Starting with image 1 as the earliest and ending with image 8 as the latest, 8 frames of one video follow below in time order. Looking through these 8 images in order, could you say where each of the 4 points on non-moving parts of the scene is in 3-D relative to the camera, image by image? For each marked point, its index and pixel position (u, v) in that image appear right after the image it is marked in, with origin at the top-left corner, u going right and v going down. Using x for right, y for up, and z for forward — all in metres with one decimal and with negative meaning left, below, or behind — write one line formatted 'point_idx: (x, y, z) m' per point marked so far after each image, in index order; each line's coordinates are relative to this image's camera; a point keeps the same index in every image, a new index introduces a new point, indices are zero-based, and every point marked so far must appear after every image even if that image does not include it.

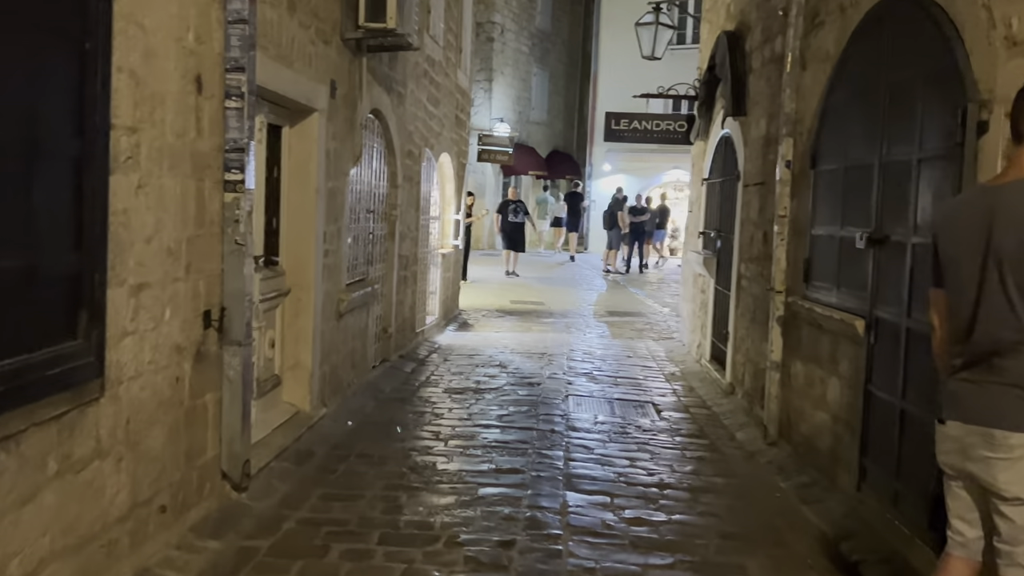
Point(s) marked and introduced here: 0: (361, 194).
0: (-1.0, +0.7, +6.4) m
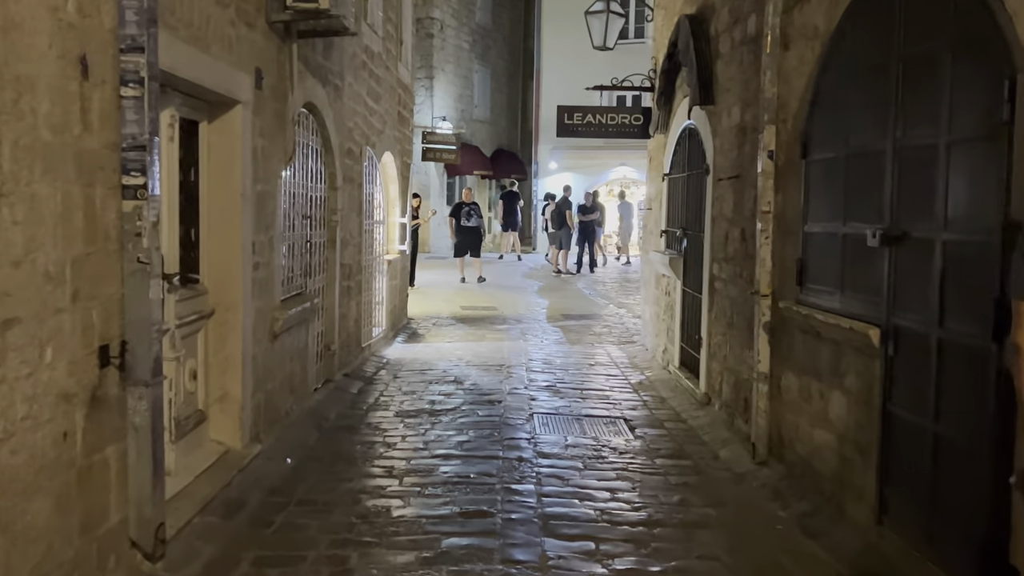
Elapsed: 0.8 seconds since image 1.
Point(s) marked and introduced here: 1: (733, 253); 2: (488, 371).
0: (-1.3, +0.6, +5.8) m
1: (+1.3, +0.2, +5.3) m
2: (-0.2, -0.7, +7.4) m
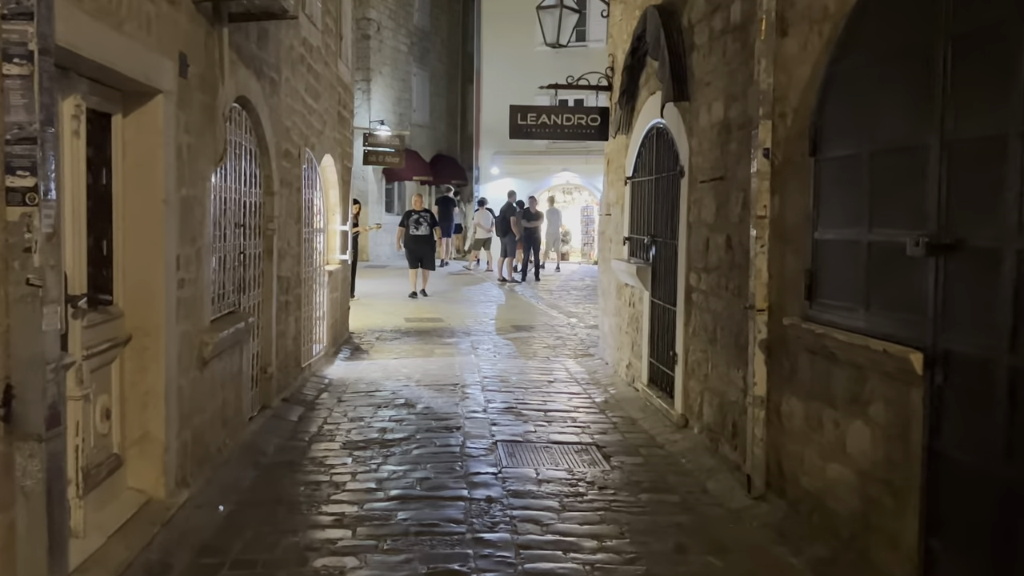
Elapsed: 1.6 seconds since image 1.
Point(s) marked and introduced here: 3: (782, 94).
0: (-1.6, +0.5, +5.1) m
1: (+1.1, +0.1, +4.9) m
2: (-0.5, -0.8, +6.8) m
3: (+1.2, +0.8, +4.0) m
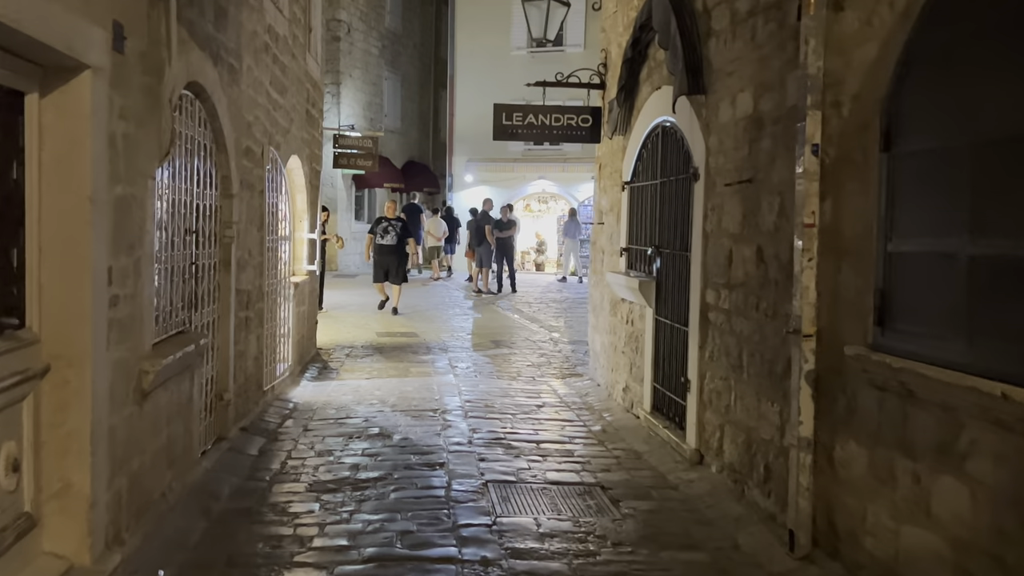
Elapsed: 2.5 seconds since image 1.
0: (-1.6, +0.4, +4.4) m
1: (+1.1, 0.0, +4.2) m
2: (-0.6, -0.9, +6.1) m
3: (+1.2, +0.8, +3.4) m
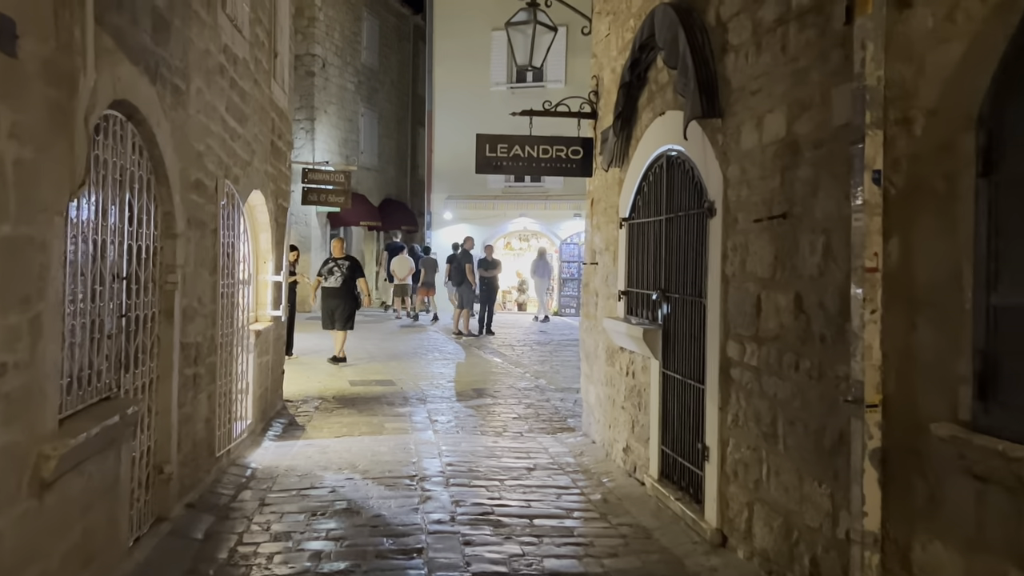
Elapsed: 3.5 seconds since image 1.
0: (-1.6, +0.2, +3.7) m
1: (+1.0, -0.2, +3.6) m
2: (-0.7, -1.2, +5.4) m
3: (+1.2, +0.6, +2.7) m
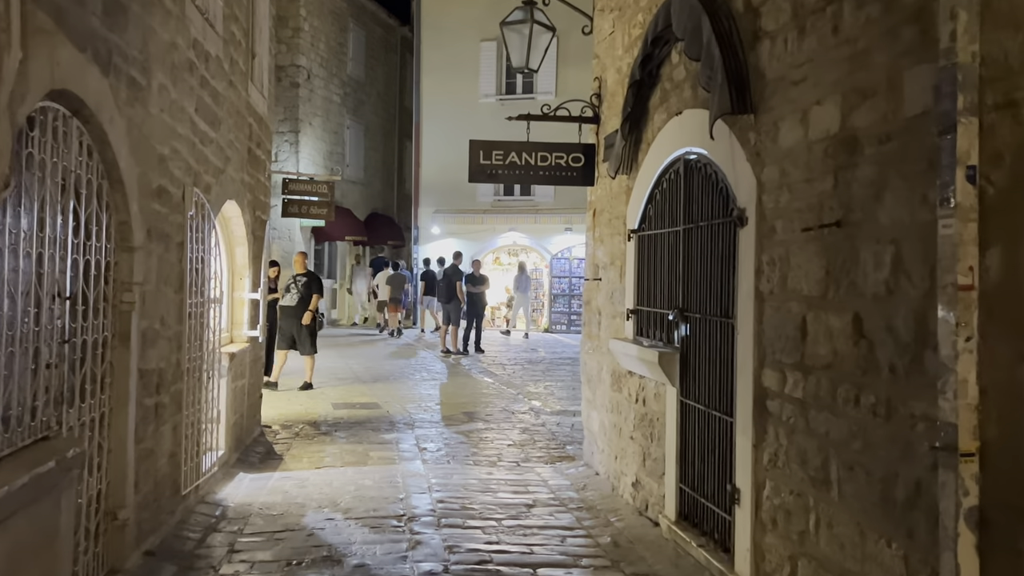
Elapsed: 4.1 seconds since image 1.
0: (-1.6, +0.1, +3.2) m
1: (+1.0, -0.2, +3.0) m
2: (-0.7, -1.3, +4.8) m
3: (+1.2, +0.5, +2.2) m
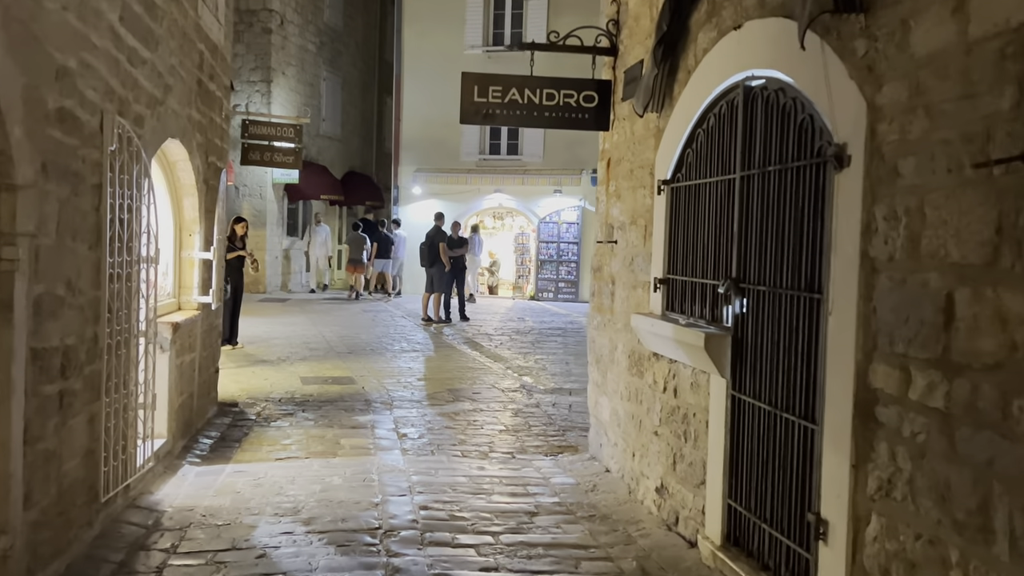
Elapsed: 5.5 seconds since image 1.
0: (-1.6, +0.2, +2.1) m
1: (+1.1, -0.2, +2.1) m
2: (-0.7, -1.1, +3.8) m
3: (+1.3, +0.6, +1.3) m
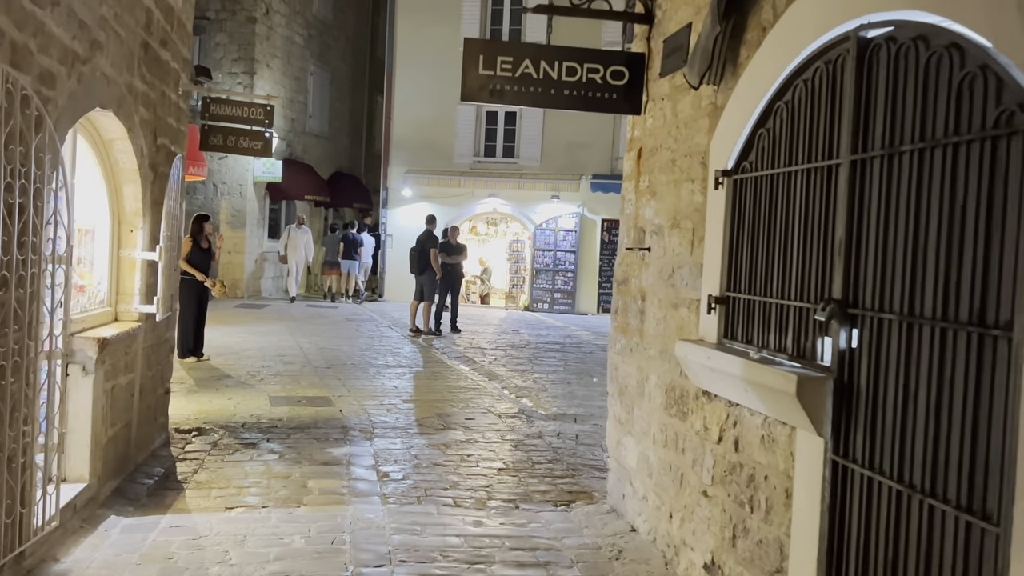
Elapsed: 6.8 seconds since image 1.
0: (-1.5, +0.2, +1.1) m
1: (+1.2, -0.2, +1.1) m
2: (-0.6, -1.1, +2.8) m
3: (+1.4, +0.5, +0.3) m
